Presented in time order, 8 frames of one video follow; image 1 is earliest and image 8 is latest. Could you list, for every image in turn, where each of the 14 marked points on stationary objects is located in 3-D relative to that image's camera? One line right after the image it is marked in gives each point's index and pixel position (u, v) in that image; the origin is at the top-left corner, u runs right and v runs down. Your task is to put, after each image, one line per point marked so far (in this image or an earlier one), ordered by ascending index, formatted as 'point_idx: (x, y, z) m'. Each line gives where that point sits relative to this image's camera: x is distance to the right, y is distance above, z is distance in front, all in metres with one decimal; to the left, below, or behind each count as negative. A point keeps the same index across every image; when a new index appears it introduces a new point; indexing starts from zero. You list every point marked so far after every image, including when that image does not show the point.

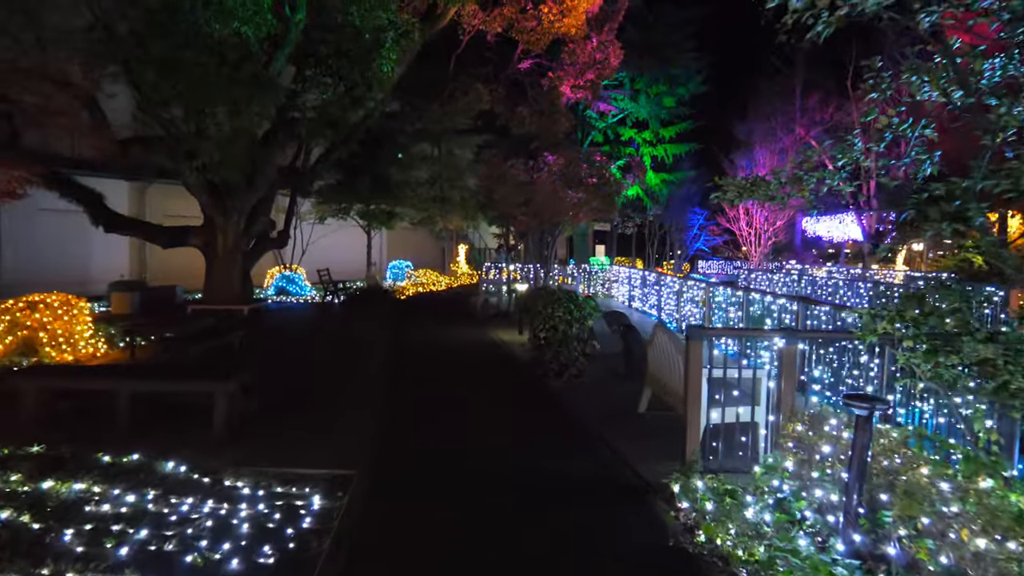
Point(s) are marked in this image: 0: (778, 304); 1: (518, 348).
0: (+3.4, -0.2, +10.8) m
1: (+0.1, -1.1, +14.6) m
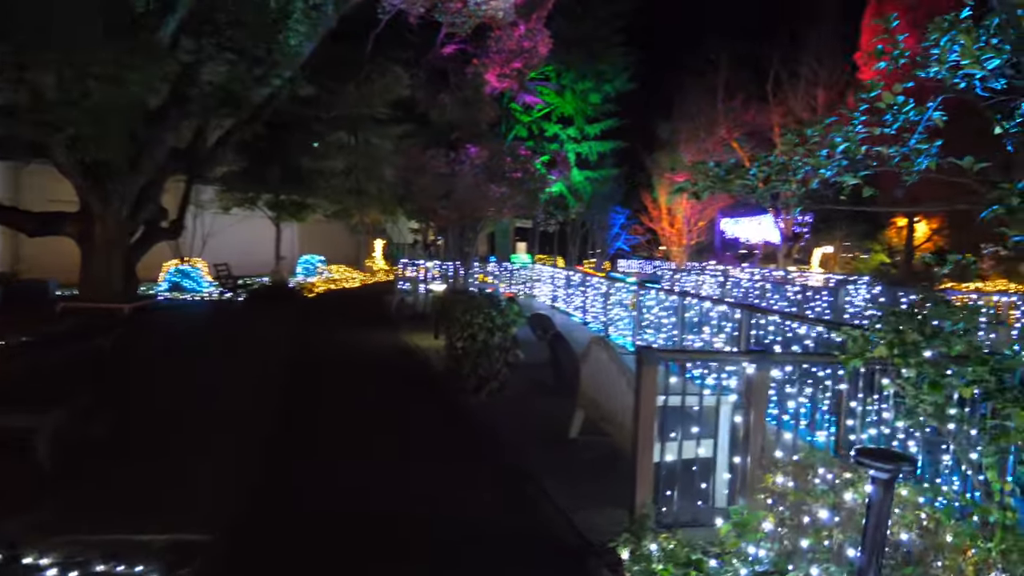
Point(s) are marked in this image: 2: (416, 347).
0: (+2.4, -0.3, +9.9) m
1: (-1.2, -1.1, +13.4) m
2: (-1.6, -1.0, +14.3) m
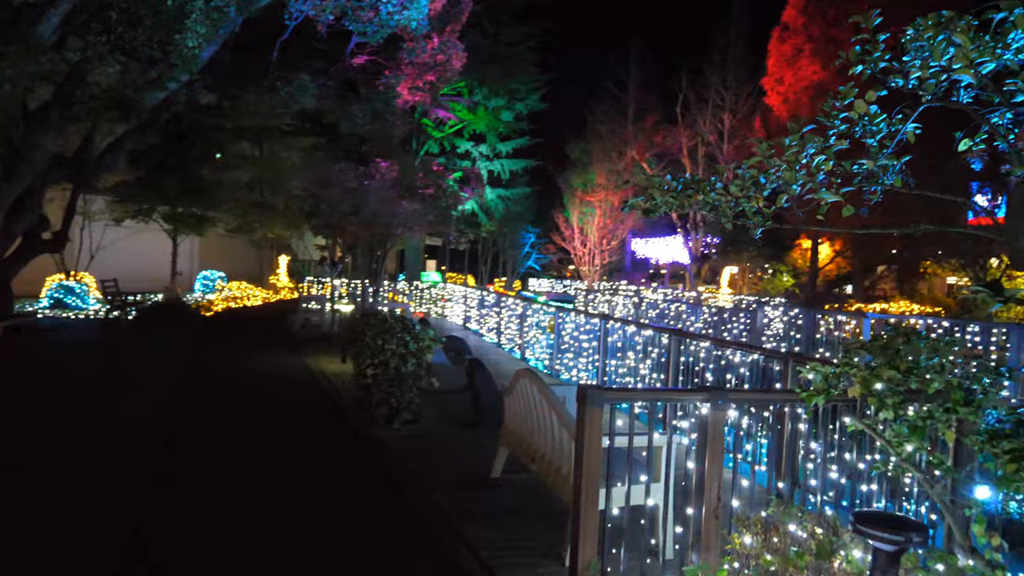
0: (+1.5, -0.6, +9.5) m
1: (-2.5, -1.4, +12.6) m
2: (-3.0, -1.3, +13.4) m
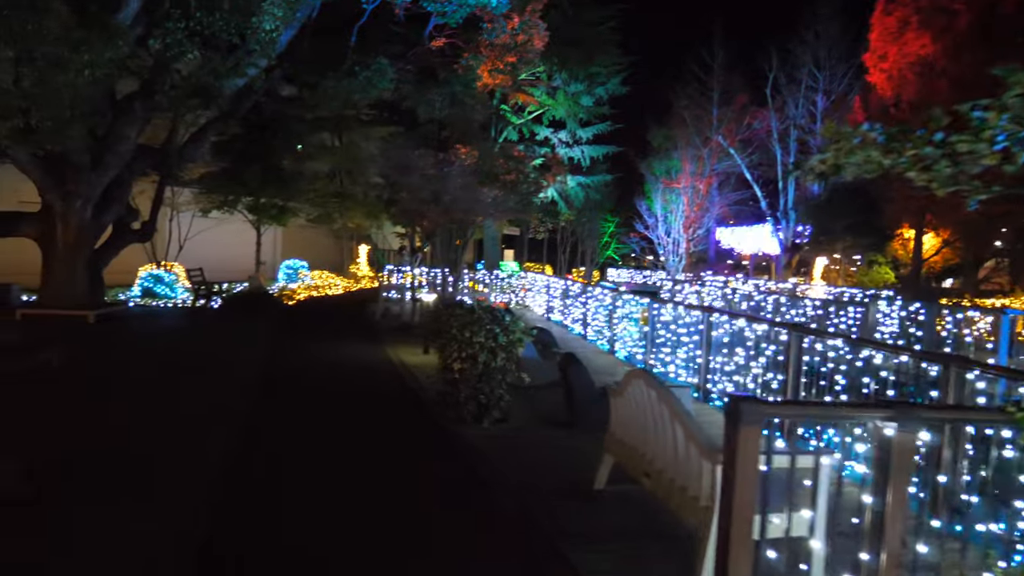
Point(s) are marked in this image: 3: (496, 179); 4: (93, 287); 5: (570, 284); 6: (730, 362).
0: (+2.5, -0.5, +8.6) m
1: (-1.3, -1.2, +12.0) m
2: (-1.7, -1.2, +12.9) m
3: (-0.3, +2.4, +18.4) m
4: (-8.0, 0.0, +16.1) m
5: (+1.3, +0.1, +18.2) m
6: (+2.4, -0.8, +9.1) m
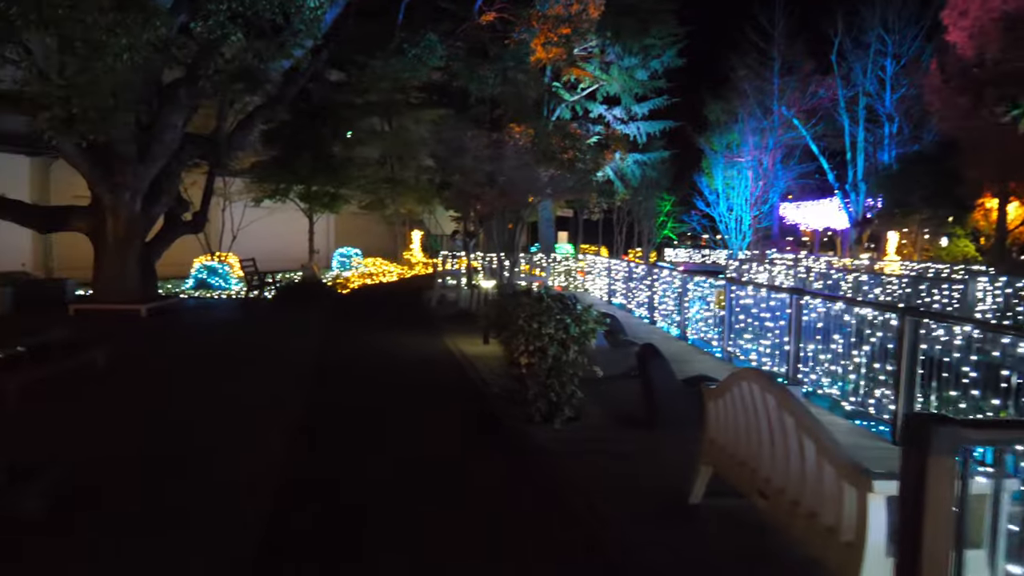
0: (+3.1, -0.3, +7.6) m
1: (-0.4, -1.1, +11.3) m
2: (-0.7, -1.0, +12.2) m
3: (+0.9, +2.7, +17.5) m
4: (-6.8, +0.1, +15.8) m
5: (+2.5, +0.4, +17.4) m
6: (+3.0, -0.6, +8.2) m
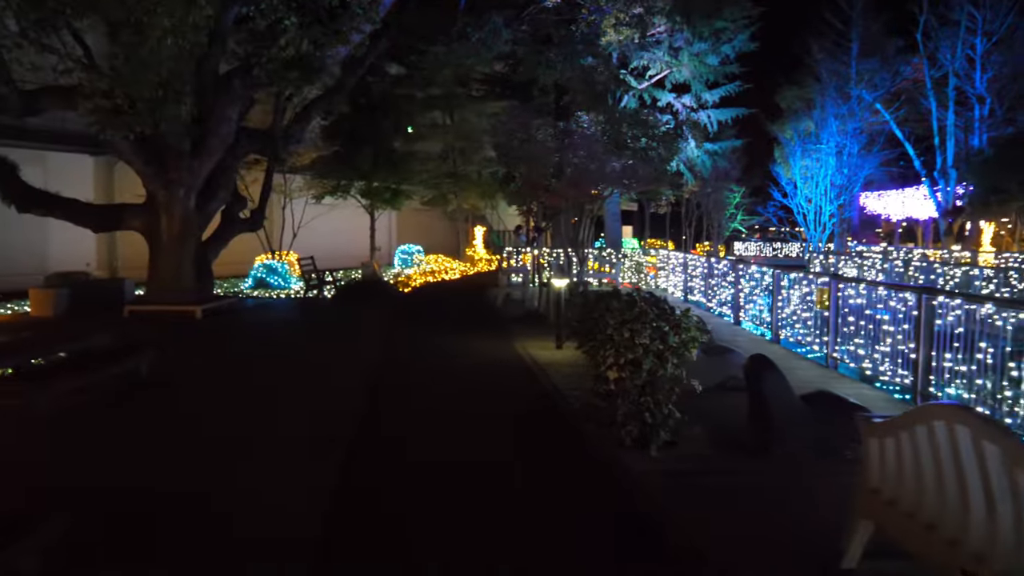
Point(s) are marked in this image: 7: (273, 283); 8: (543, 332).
0: (+3.8, -0.3, +6.4) m
1: (+0.5, -1.0, +10.3) m
2: (+0.3, -1.0, +11.2) m
3: (+2.2, +2.8, +16.4) m
4: (-5.6, +0.1, +15.2) m
5: (+3.9, +0.5, +16.1) m
6: (+3.7, -0.6, +6.9) m
7: (-5.7, +0.1, +20.0) m
8: (+0.5, -0.7, +13.3) m
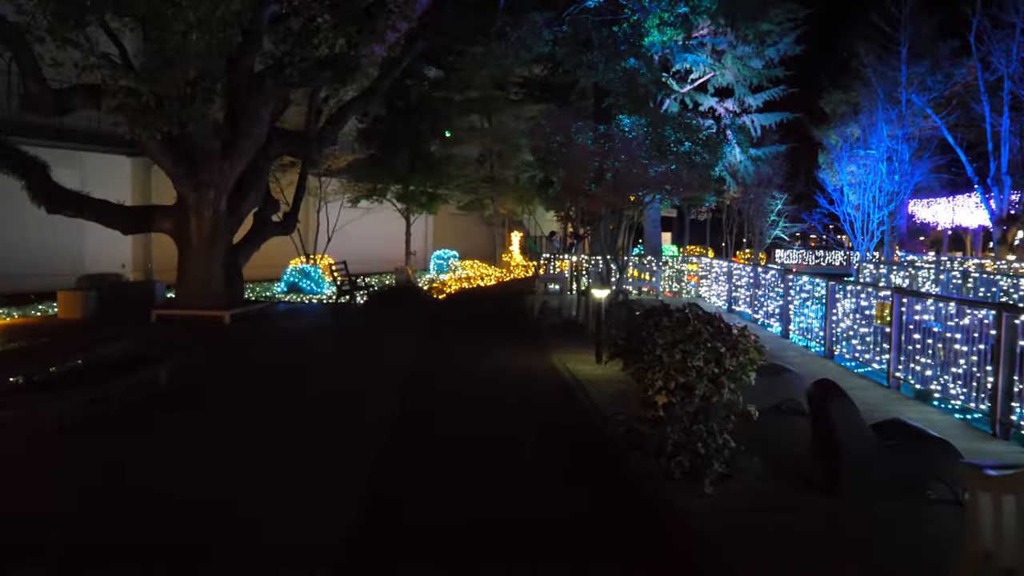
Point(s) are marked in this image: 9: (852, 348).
0: (+4.0, -0.4, +5.7) m
1: (+1.0, -1.2, +9.7) m
2: (+0.7, -1.1, +10.7) m
3: (+3.0, +2.6, +15.8) m
4: (-4.9, +0.1, +14.9) m
5: (+4.5, +0.3, +15.4) m
6: (+4.0, -0.7, +6.2) m
7: (-4.8, 0.0, +19.7) m
8: (+1.0, -0.8, +12.8) m
9: (+4.2, -0.7, +10.7) m
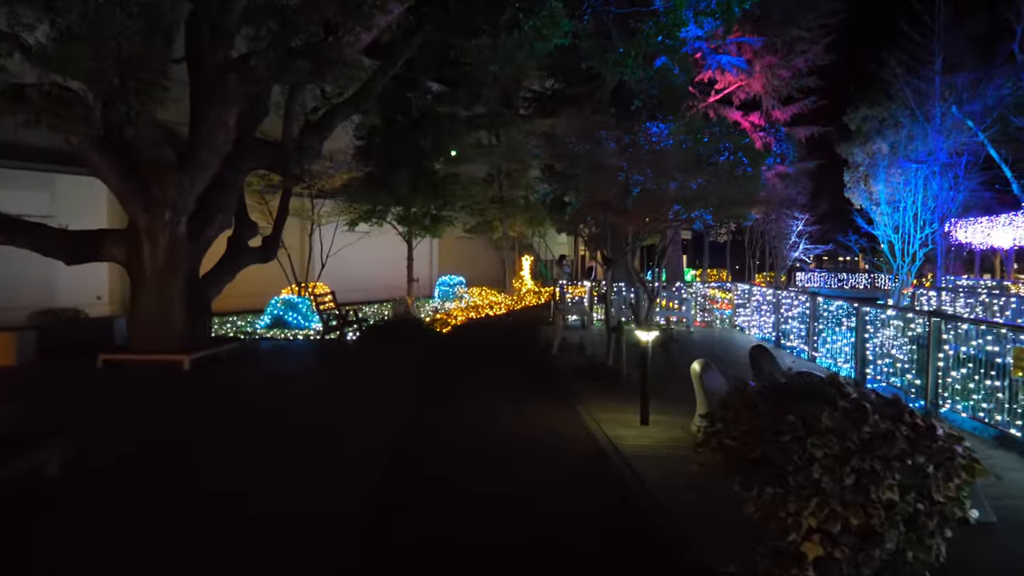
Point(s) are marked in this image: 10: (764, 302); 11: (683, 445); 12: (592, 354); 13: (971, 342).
0: (+4.2, -0.6, +3.3) m
1: (+1.2, -1.5, +7.3) m
2: (+0.9, -1.5, +8.3) m
3: (+3.2, +2.0, +13.5) m
4: (-4.7, -0.5, +12.6) m
5: (+4.8, -0.2, +13.0) m
6: (+4.2, -1.0, +3.9) m
7: (-4.5, -0.7, +17.4) m
8: (+1.2, -1.3, +10.4) m
9: (+4.4, -1.1, +8.3) m
10: (+5.0, -0.3, +16.9) m
11: (+1.4, -1.5, +8.0) m
12: (+1.4, -1.1, +14.8) m
13: (+4.4, -0.5, +8.2) m
